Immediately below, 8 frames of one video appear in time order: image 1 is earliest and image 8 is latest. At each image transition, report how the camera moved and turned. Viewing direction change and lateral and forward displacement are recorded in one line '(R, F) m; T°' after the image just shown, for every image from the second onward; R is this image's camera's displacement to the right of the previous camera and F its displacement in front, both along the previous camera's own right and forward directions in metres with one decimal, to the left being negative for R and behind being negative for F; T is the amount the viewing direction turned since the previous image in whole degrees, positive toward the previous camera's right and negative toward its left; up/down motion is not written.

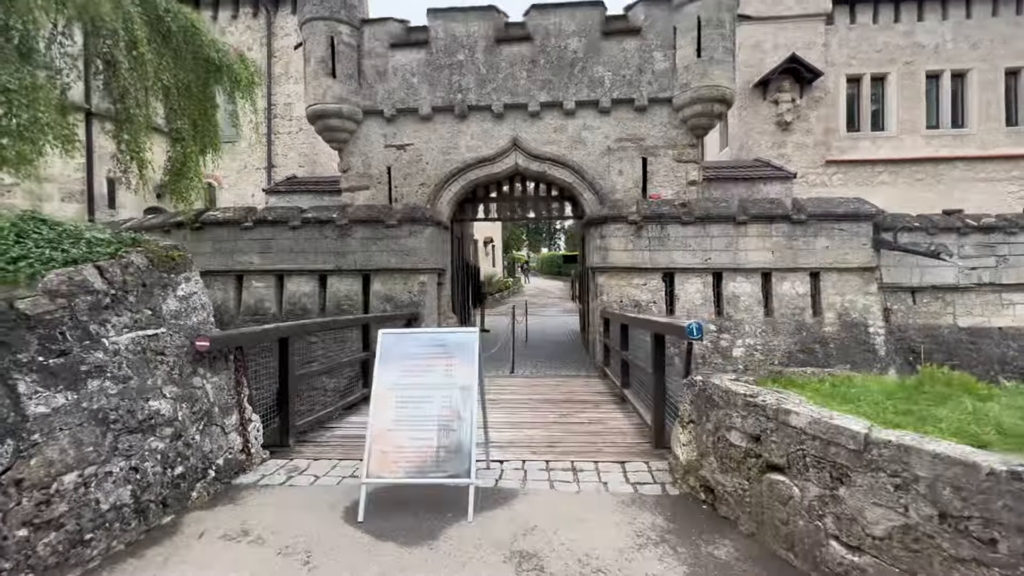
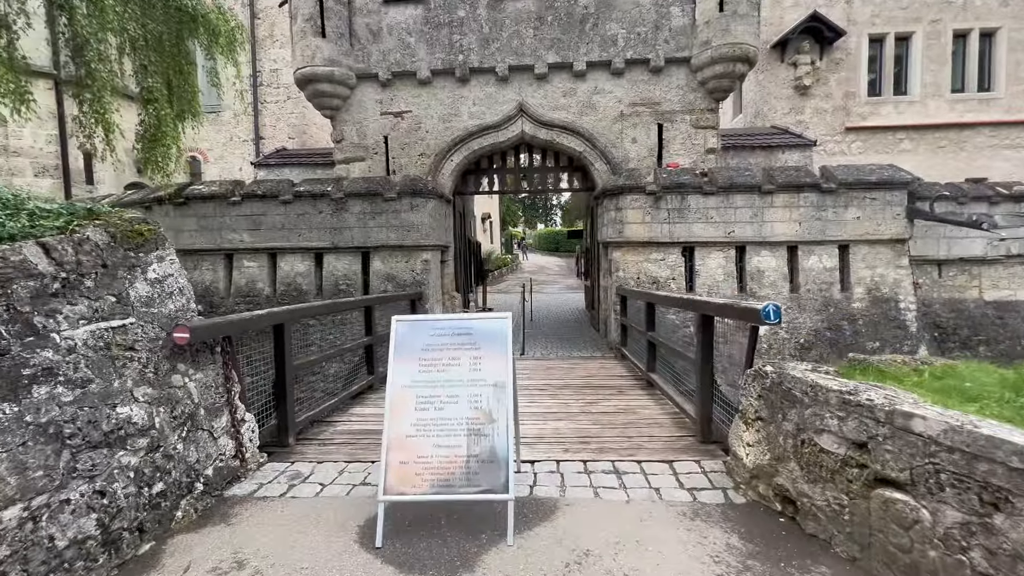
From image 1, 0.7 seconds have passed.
(-0.2, +0.4) m; +1°
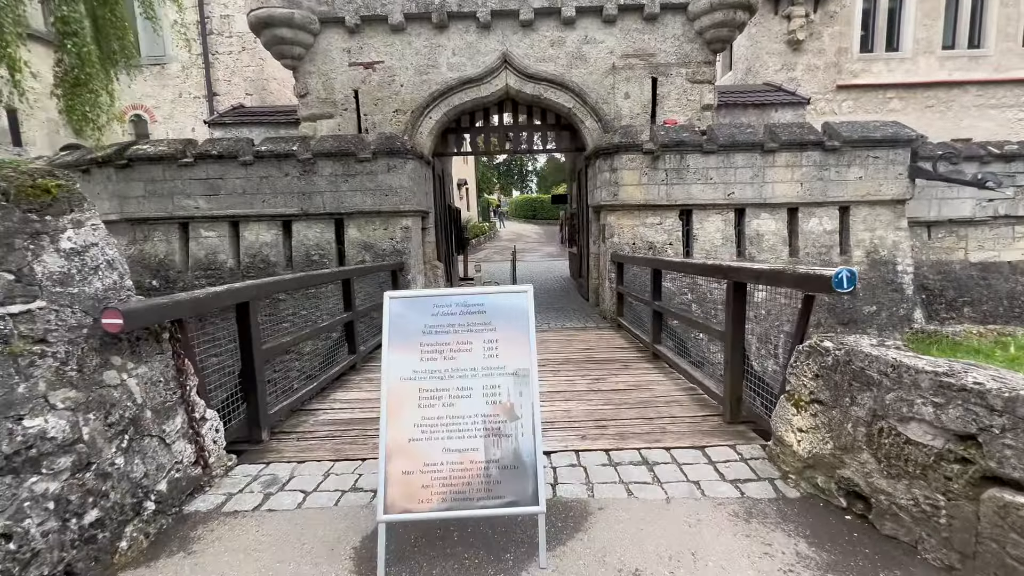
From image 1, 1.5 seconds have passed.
(-0.2, +0.4) m; +3°
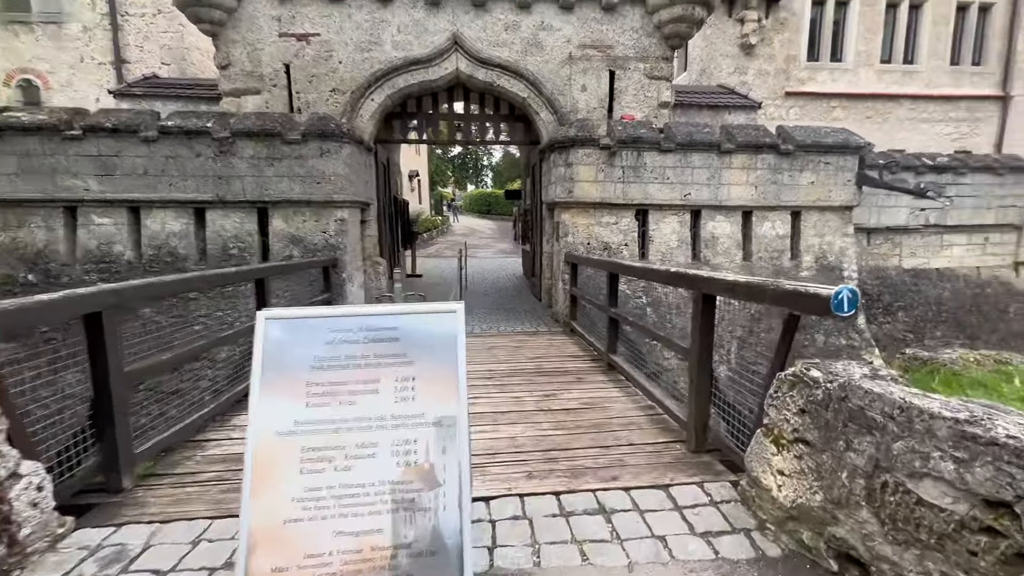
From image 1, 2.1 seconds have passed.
(+0.1, +0.4) m; +6°
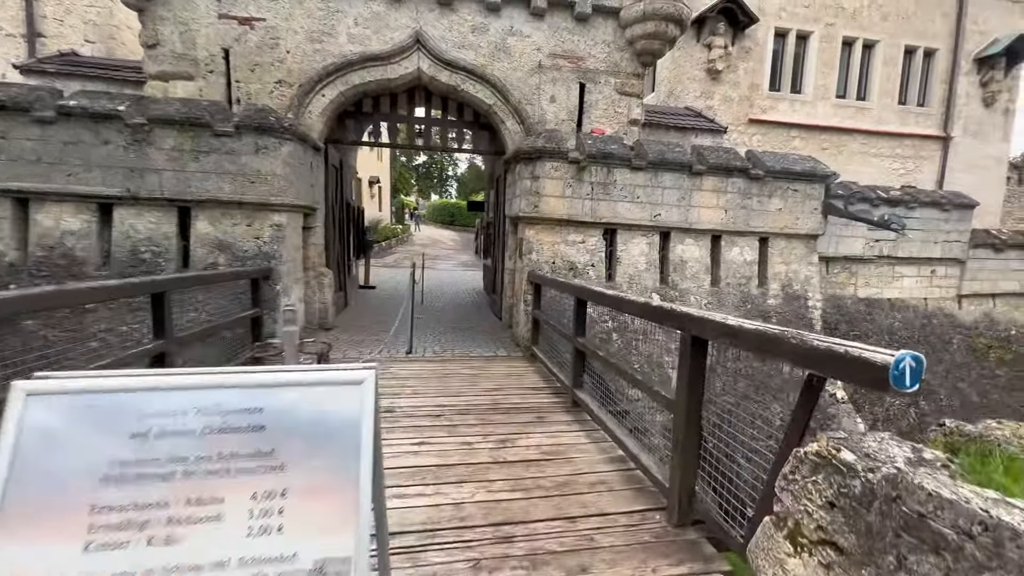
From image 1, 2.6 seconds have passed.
(0.0, +0.5) m; +5°
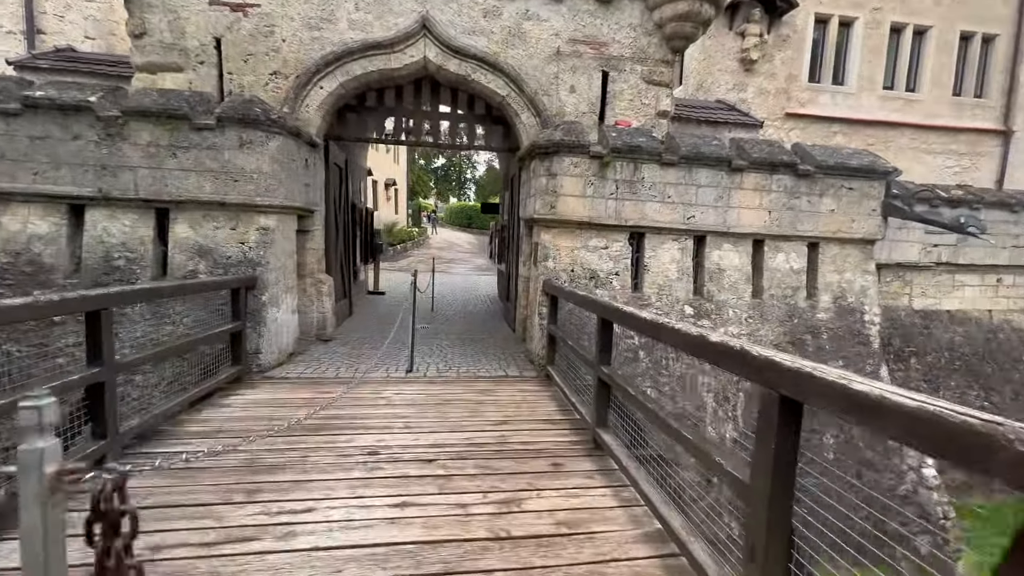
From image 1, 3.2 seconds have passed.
(+0.1, +0.6) m; -2°
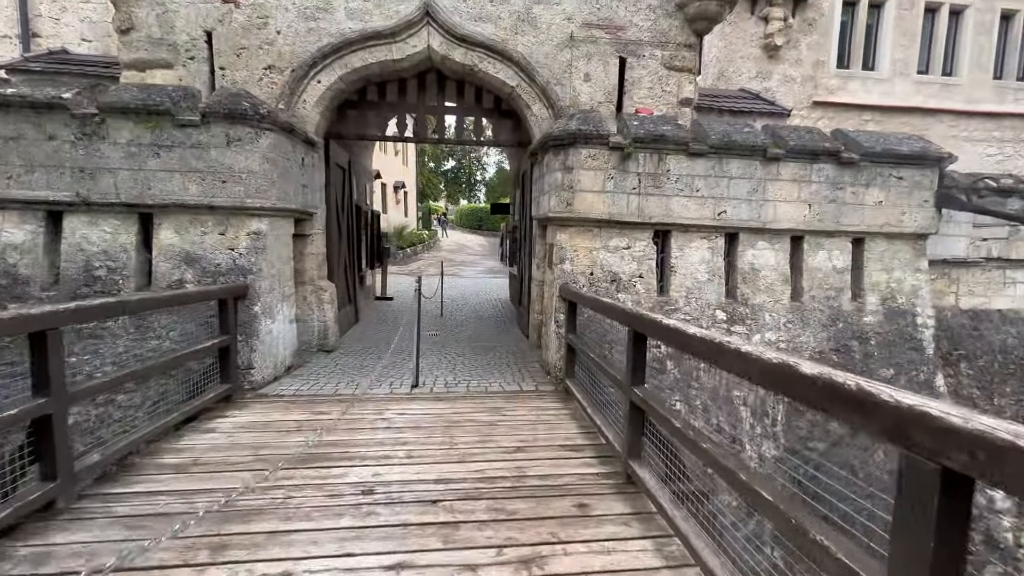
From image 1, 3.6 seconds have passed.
(0.0, +0.4) m; -1°
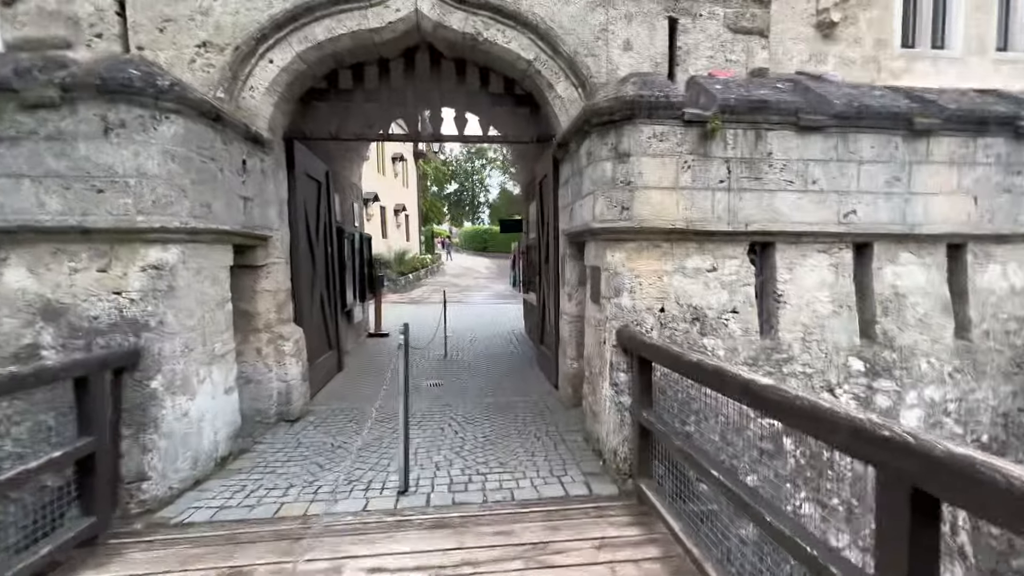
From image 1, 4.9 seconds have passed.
(-0.2, +1.5) m; -1°
